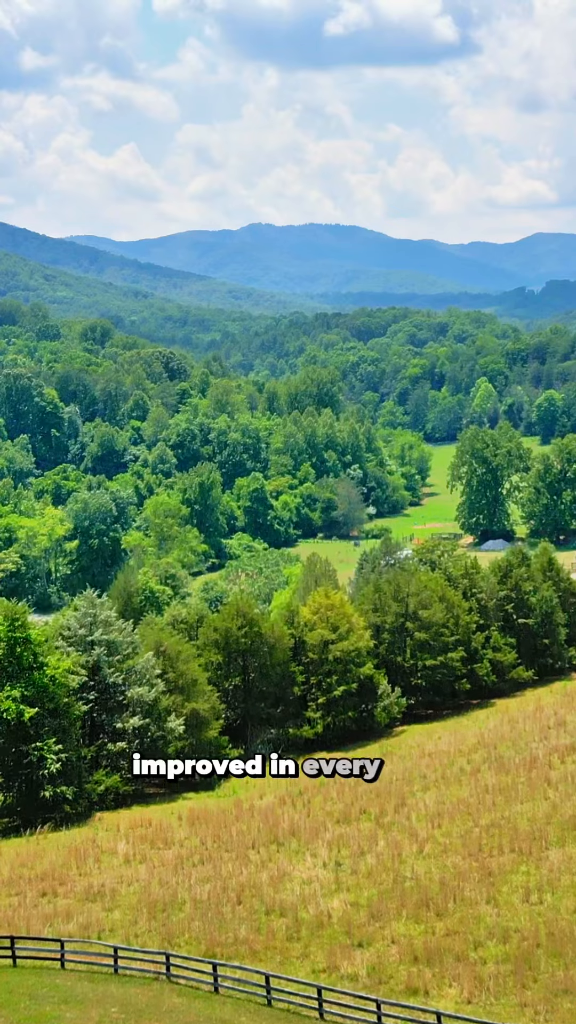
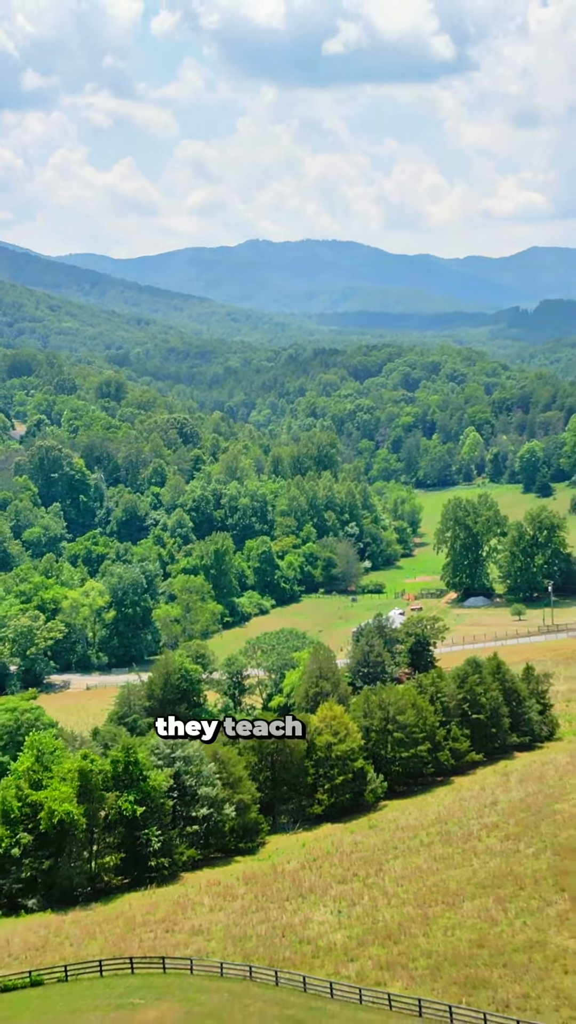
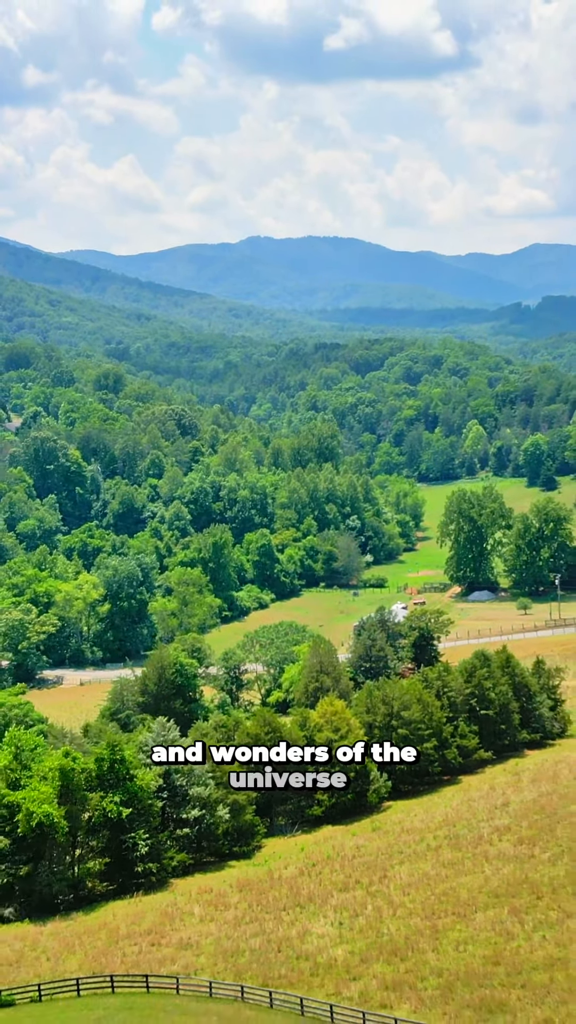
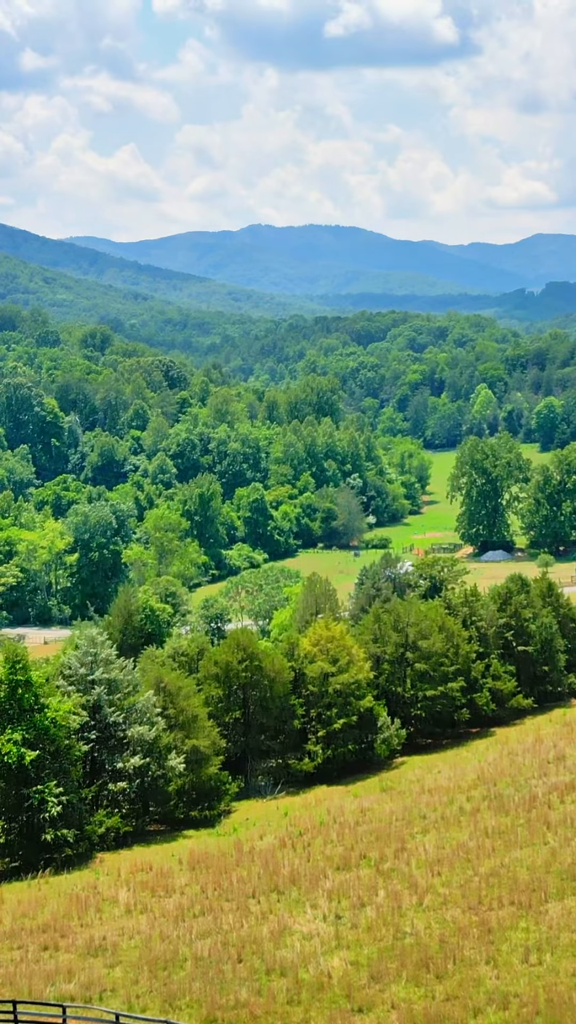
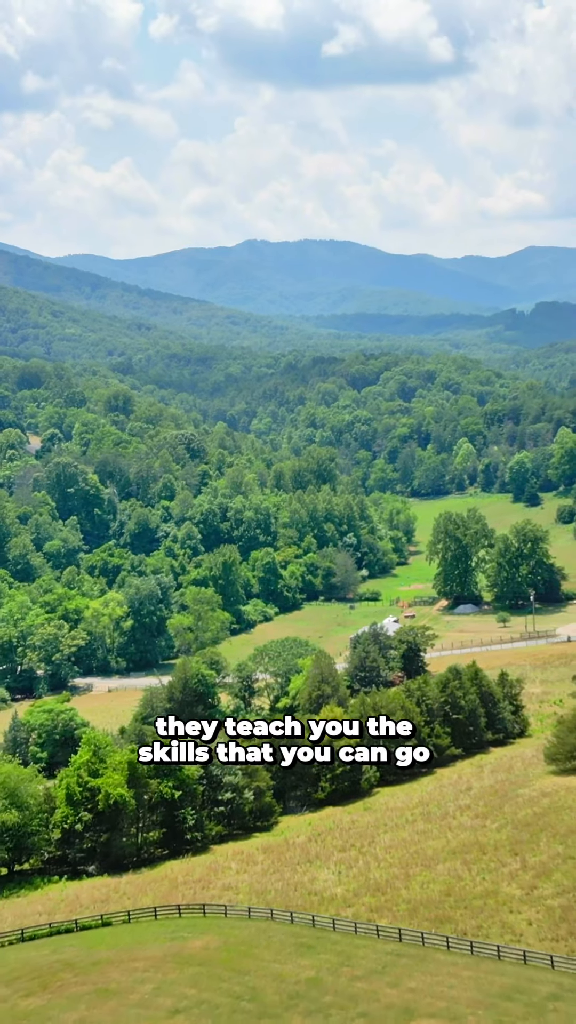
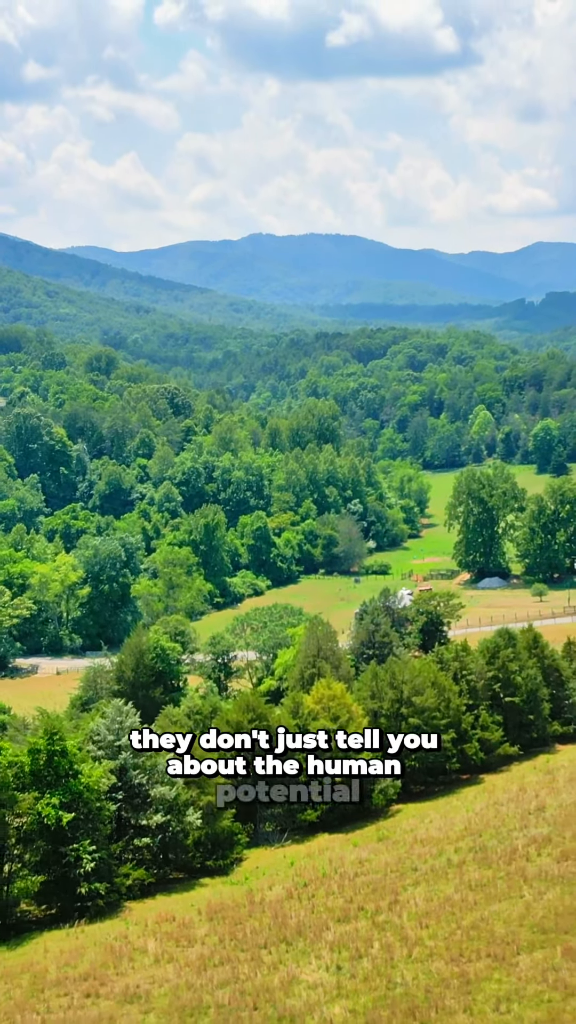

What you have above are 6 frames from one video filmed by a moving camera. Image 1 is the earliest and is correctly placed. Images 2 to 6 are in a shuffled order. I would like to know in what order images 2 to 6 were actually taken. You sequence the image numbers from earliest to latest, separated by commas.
4, 6, 3, 2, 5
